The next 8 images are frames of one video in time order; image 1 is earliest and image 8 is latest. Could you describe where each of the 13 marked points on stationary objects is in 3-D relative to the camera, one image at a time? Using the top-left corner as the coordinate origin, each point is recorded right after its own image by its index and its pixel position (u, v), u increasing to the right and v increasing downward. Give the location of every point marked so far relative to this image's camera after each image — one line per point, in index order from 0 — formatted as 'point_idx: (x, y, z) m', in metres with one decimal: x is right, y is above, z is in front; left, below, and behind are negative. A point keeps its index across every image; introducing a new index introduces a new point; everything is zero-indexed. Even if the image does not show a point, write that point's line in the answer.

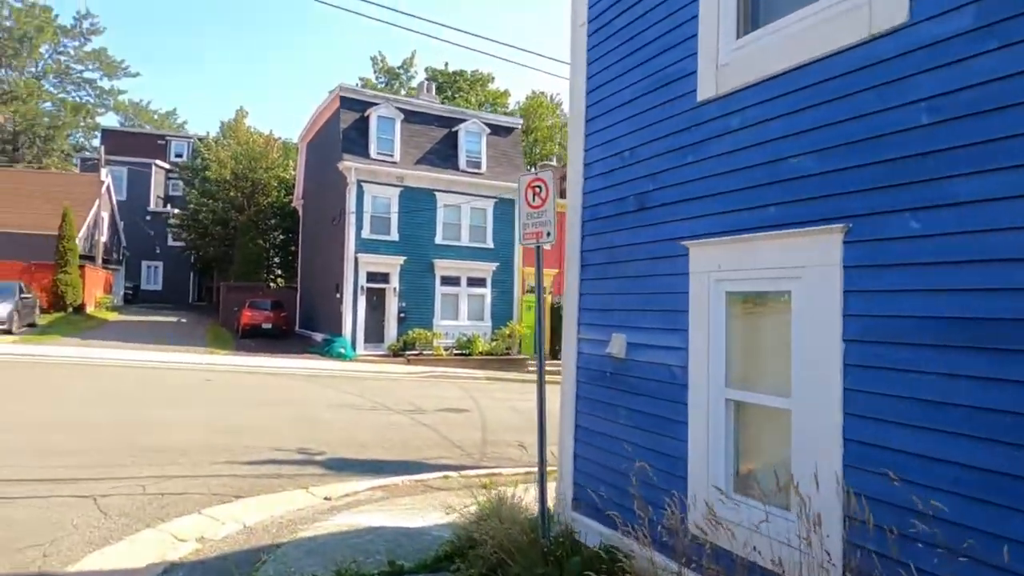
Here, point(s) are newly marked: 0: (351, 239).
0: (-4.4, +1.4, +19.5) m
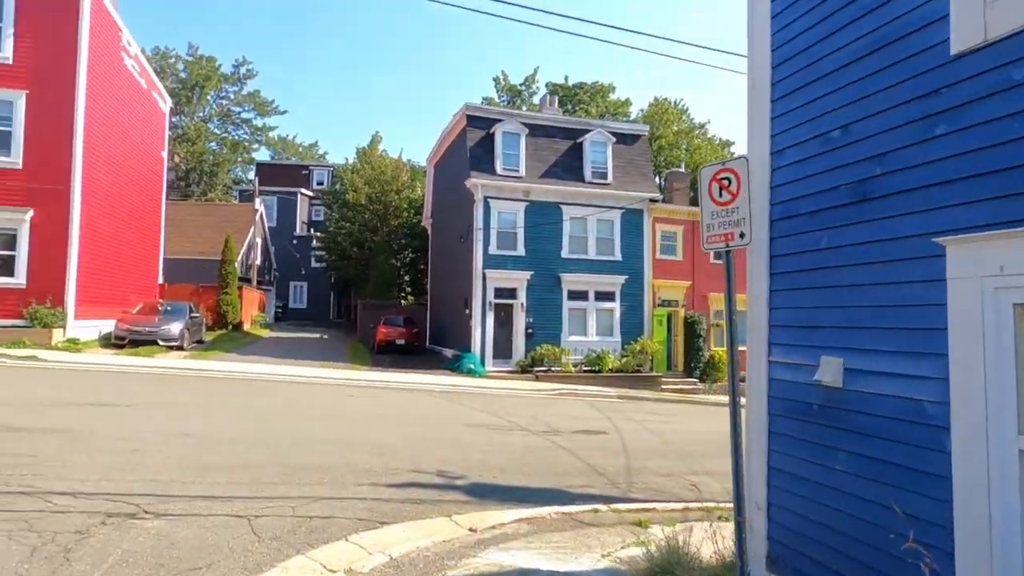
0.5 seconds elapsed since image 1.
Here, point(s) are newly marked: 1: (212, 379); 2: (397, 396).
0: (-1.0, +1.0, +19.6) m
1: (-6.4, -1.8, +15.3) m
2: (-2.3, -2.2, +14.7) m
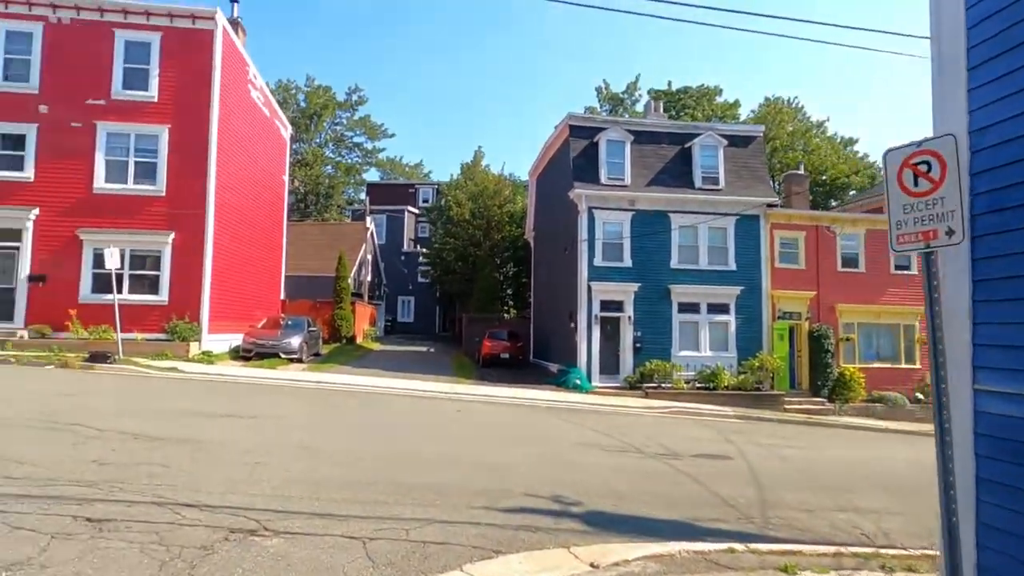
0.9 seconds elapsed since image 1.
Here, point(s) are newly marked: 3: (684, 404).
0: (+1.9, +0.6, +19.1) m
1: (-4.0, -2.2, +15.7) m
2: (-0.1, -2.5, +14.5) m
3: (+3.9, -2.7, +16.3) m
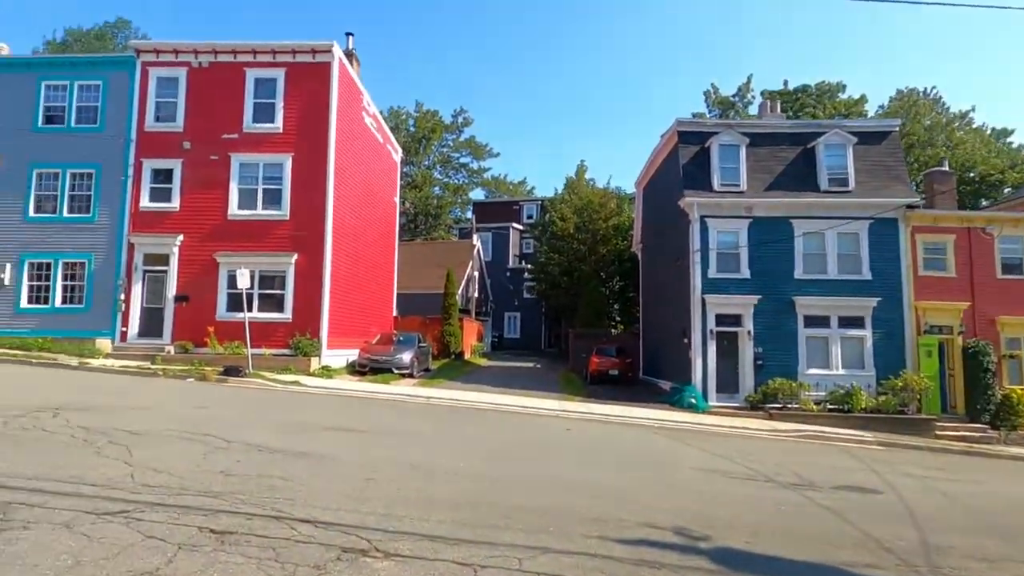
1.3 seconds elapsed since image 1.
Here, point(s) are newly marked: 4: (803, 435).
0: (+4.7, +0.3, +18.2) m
1: (-1.6, -2.5, +15.6) m
2: (+2.1, -2.8, +13.8) m
3: (+6.3, -2.9, +15.0) m
4: (+5.8, -2.9, +14.3) m
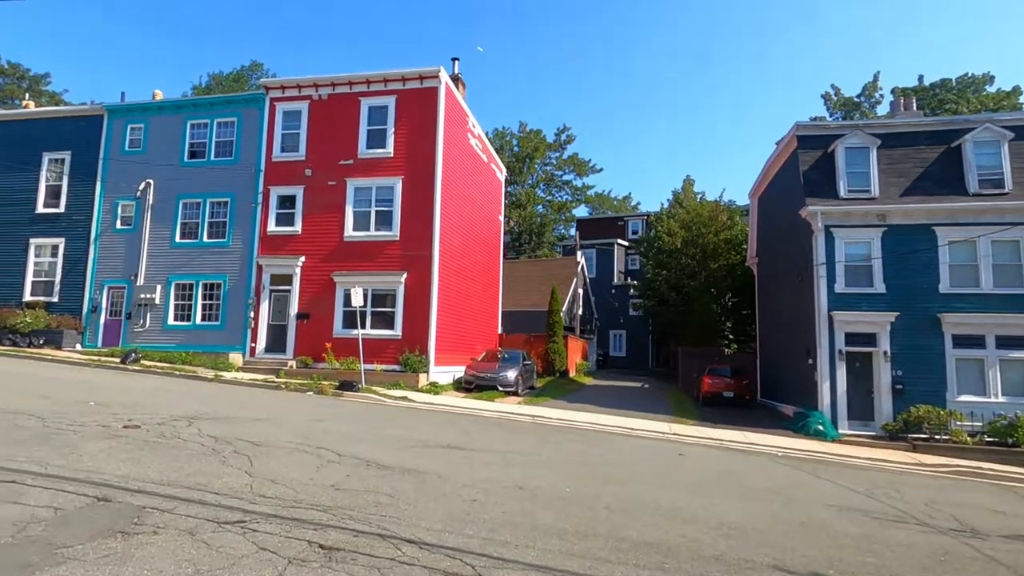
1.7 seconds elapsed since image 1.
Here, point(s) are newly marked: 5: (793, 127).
0: (+7.3, -0.1, +16.7) m
1: (+0.6, -2.9, +15.0) m
2: (+4.1, -3.1, +12.7) m
3: (+8.4, -3.2, +13.3) m
4: (+7.9, -3.2, +12.7) m
5: (+7.2, +4.2, +18.4) m
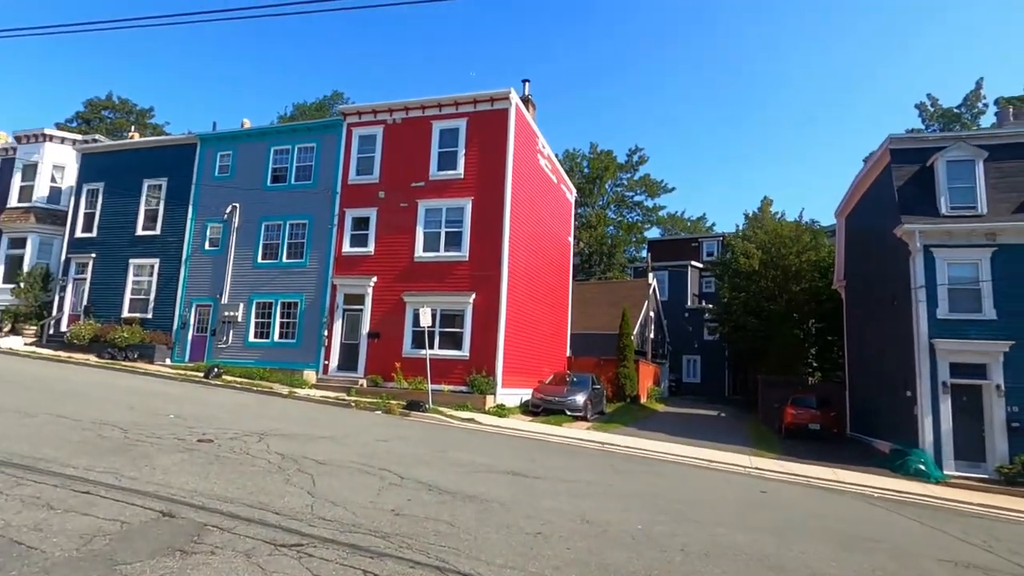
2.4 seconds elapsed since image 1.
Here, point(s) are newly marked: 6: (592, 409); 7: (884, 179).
0: (+8.8, -0.7, +15.3) m
1: (+2.0, -3.3, +14.1) m
2: (+5.2, -3.4, +11.5) m
3: (+9.6, -3.7, +11.6) m
4: (+8.9, -3.6, +11.1) m
5: (+9.0, +3.6, +17.1) m
6: (+2.2, -3.4, +20.0) m
7: (+9.3, +2.7, +17.9) m
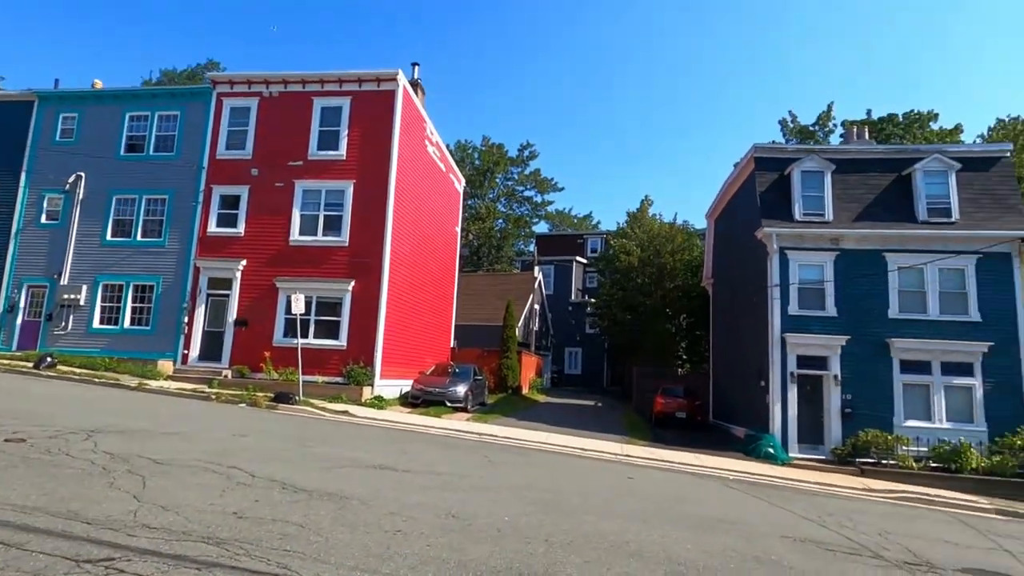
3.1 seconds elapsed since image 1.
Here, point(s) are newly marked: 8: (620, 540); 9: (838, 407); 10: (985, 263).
0: (+6.1, -0.6, +16.6) m
1: (-0.5, -3.2, +14.4) m
2: (+3.1, -3.4, +12.3) m
3: (+7.4, -3.7, +13.2) m
4: (+6.8, -3.7, +12.5) m
5: (+6.1, +3.6, +18.4) m
6: (-1.2, -3.2, +20.3) m
7: (+6.3, +2.8, +19.2) m
8: (+1.0, -2.9, +8.0) m
9: (+7.3, -2.6, +16.0) m
10: (+10.7, +0.6, +16.2) m
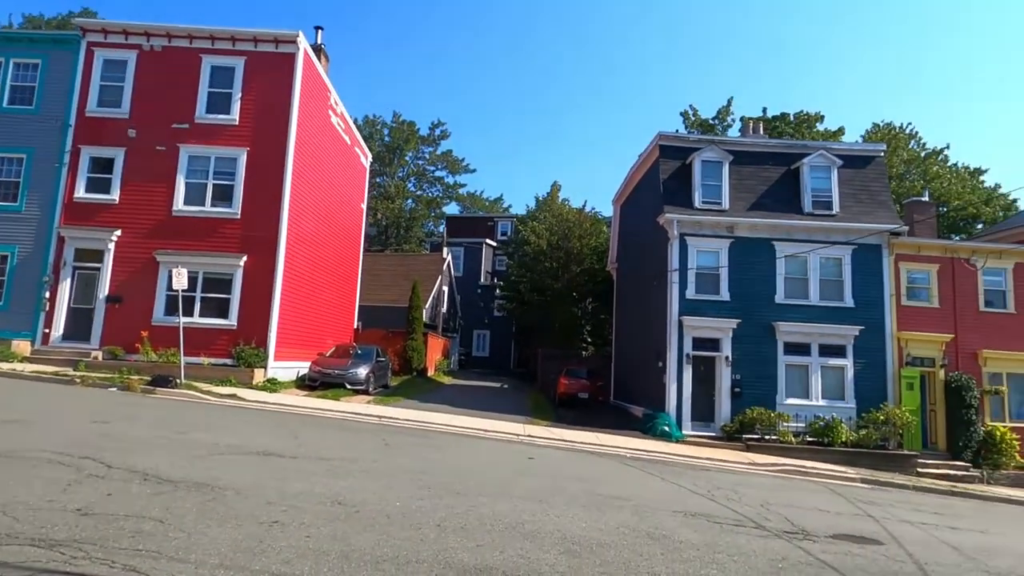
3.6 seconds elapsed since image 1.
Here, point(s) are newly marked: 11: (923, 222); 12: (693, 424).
0: (+3.9, -0.3, +17.4) m
1: (-2.4, -2.8, +14.5) m
2: (+1.4, -3.1, +12.8) m
3: (+5.6, -3.4, +14.2) m
4: (+5.1, -3.4, +13.5) m
5: (+3.8, +4.0, +19.0) m
6: (-3.8, -2.7, +20.2) m
7: (+3.8, +3.2, +19.9) m
8: (-0.1, -2.6, +8.3) m
9: (+5.1, -2.3, +17.0) m
10: (+8.5, +0.8, +17.6) m
11: (+10.8, +1.7, +18.8) m
12: (+4.3, -3.2, +17.0) m
